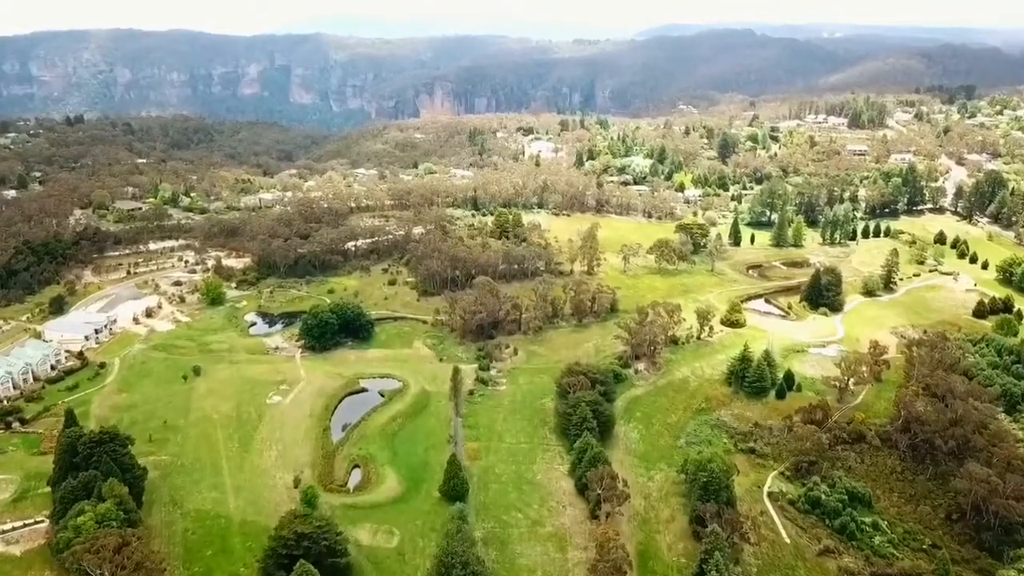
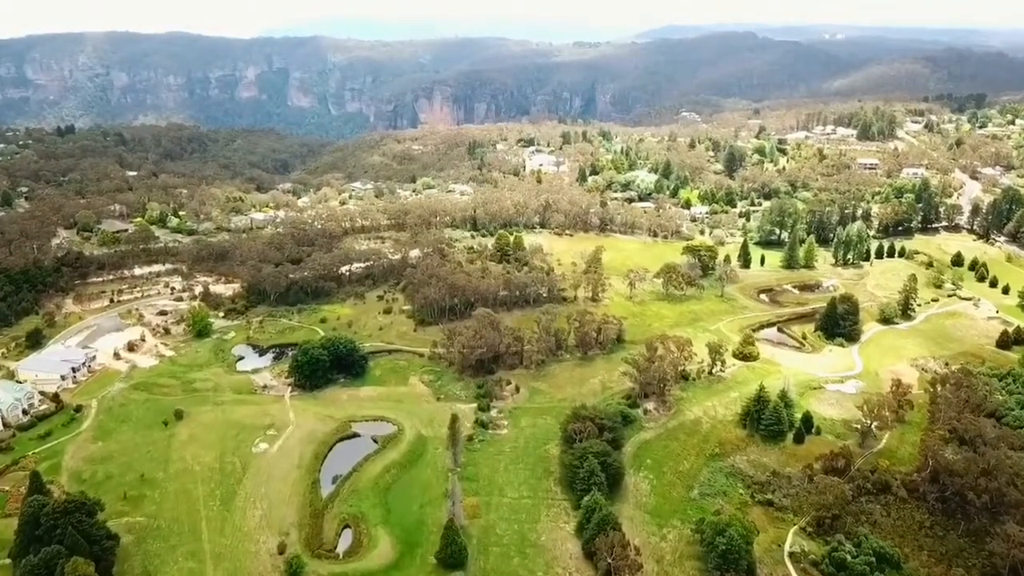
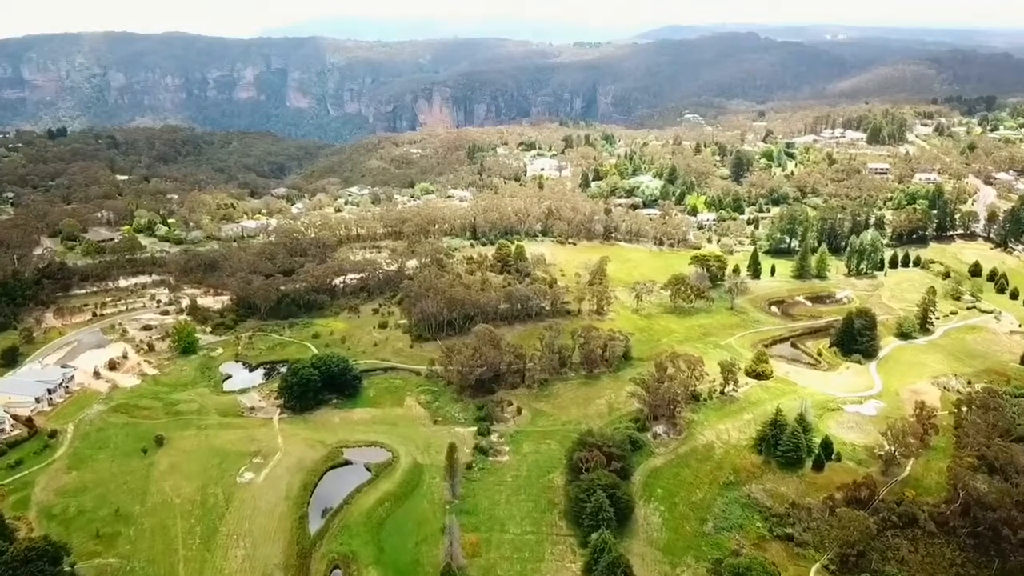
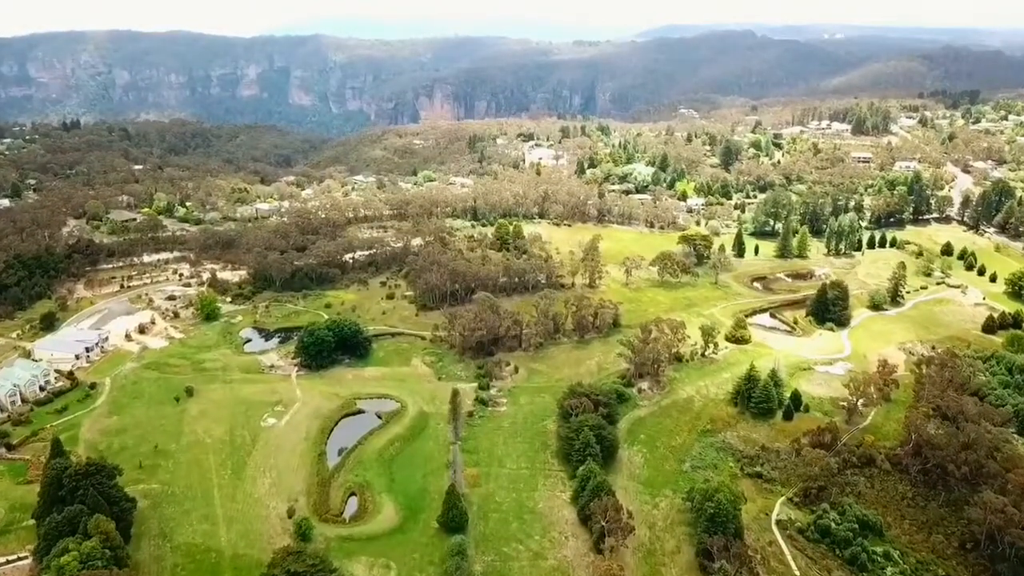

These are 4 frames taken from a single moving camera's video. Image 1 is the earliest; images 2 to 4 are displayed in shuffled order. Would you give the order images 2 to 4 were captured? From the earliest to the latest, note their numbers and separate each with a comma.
4, 2, 3
